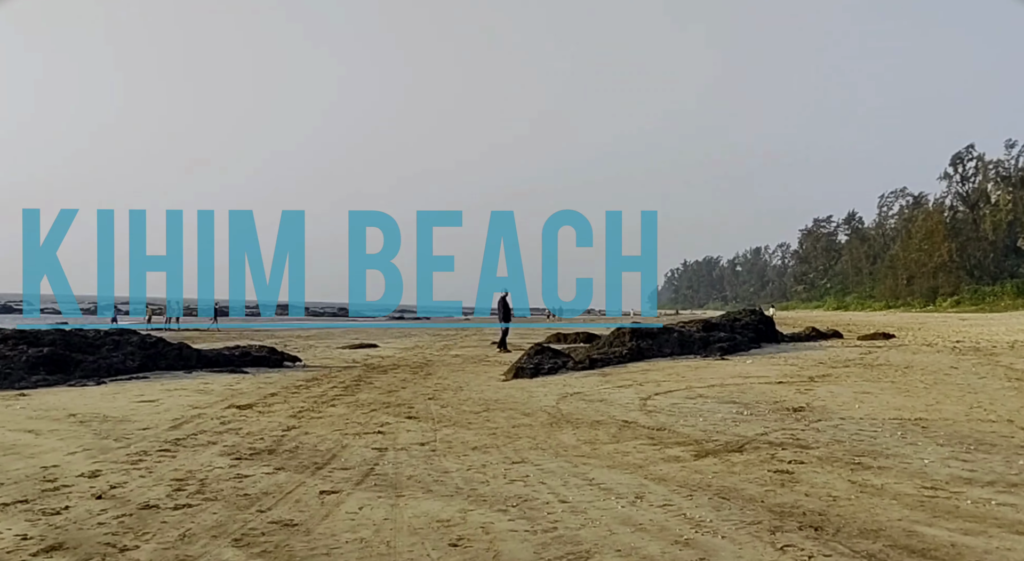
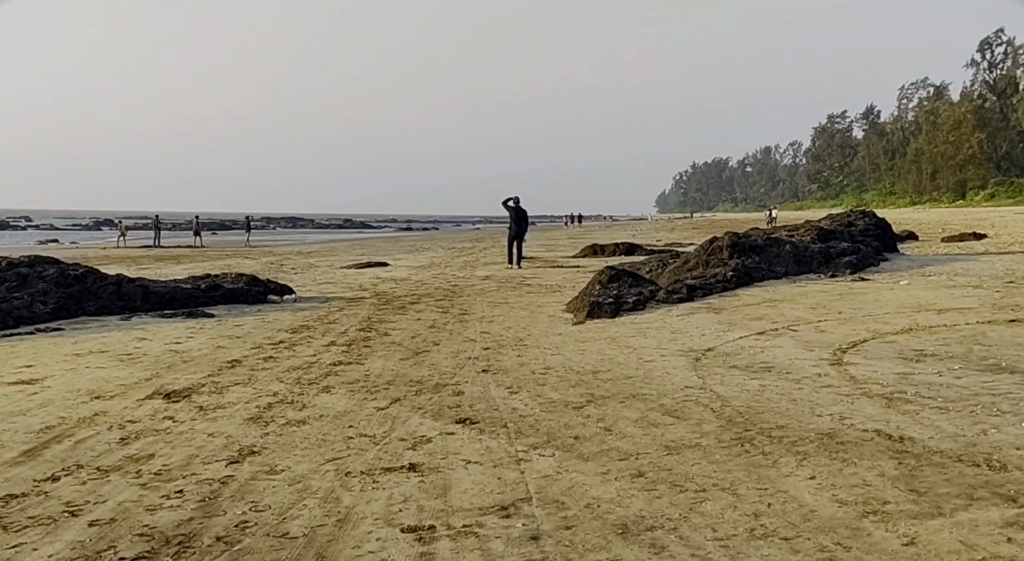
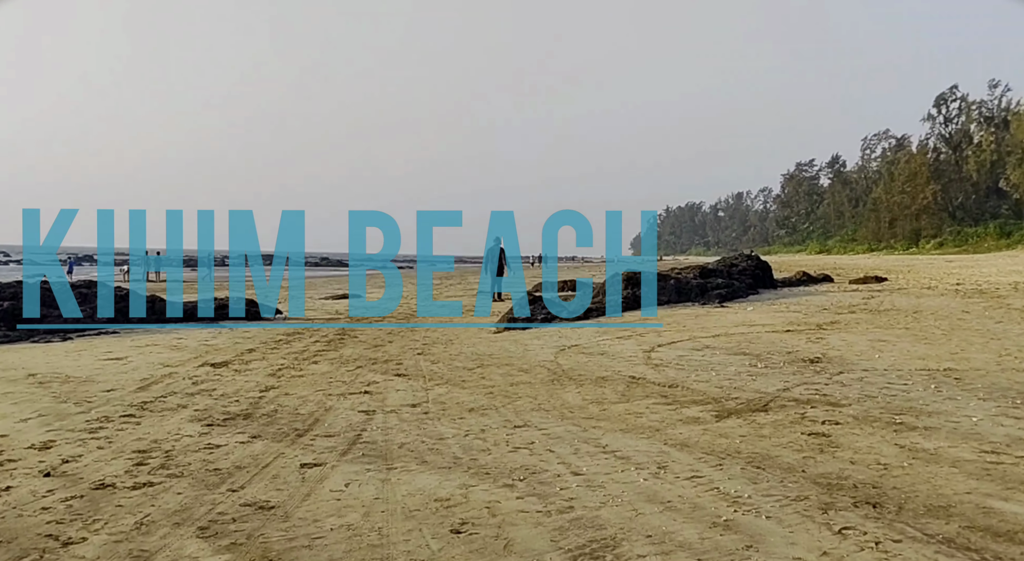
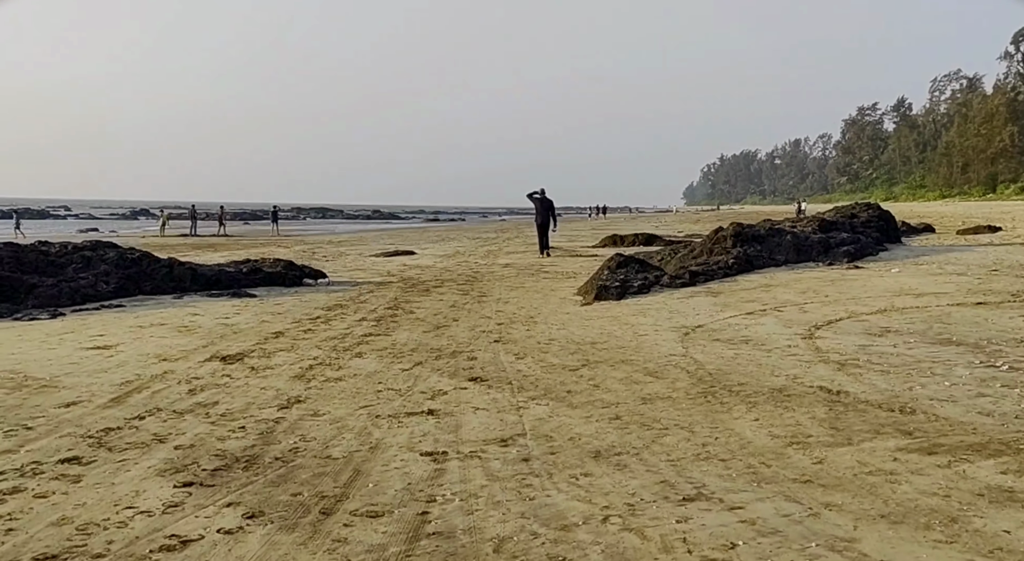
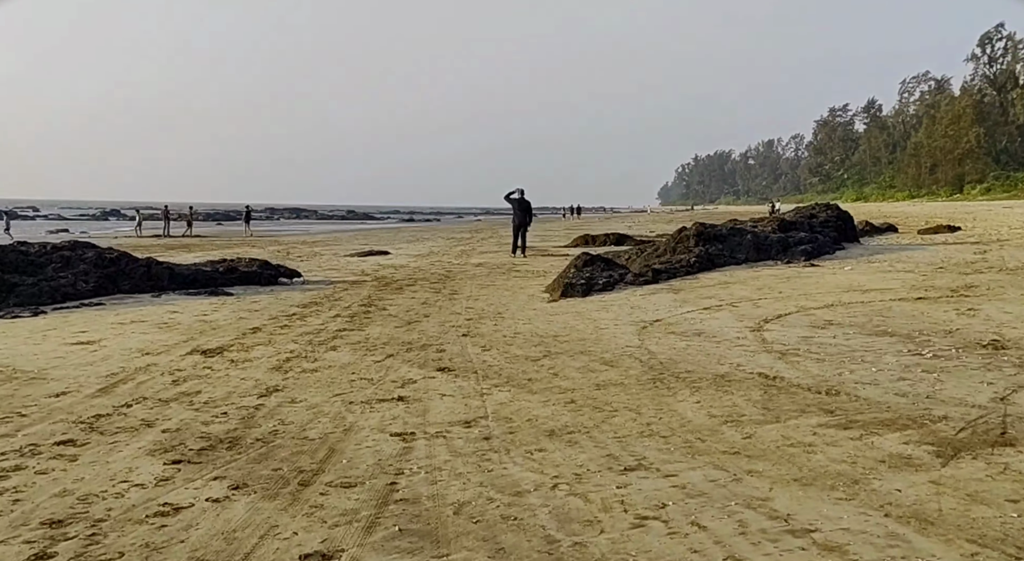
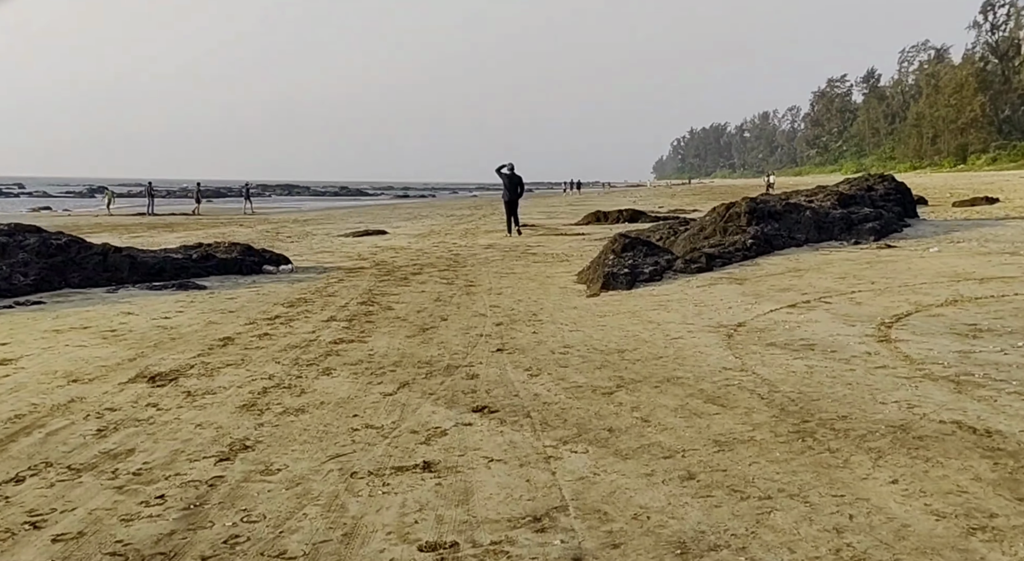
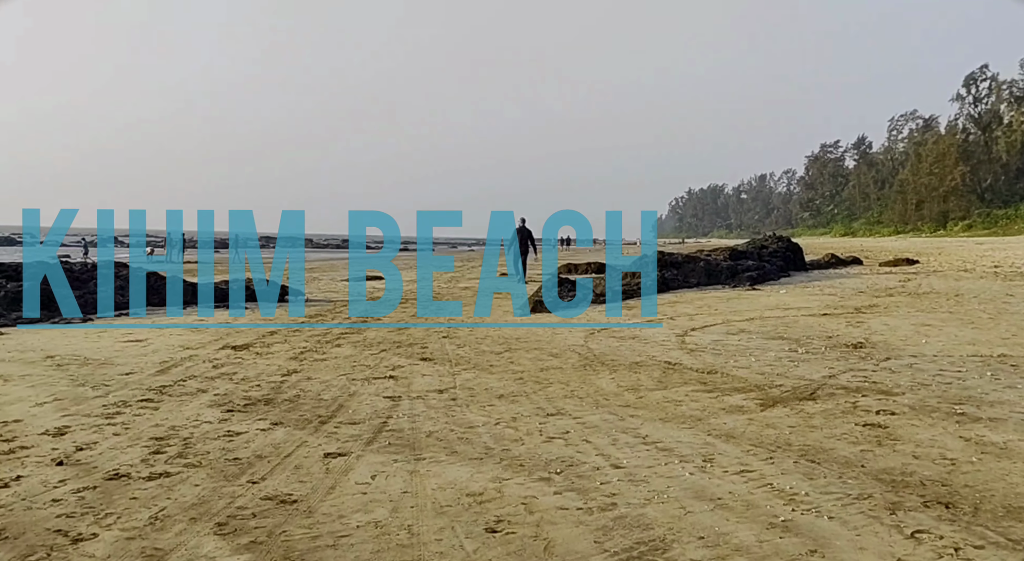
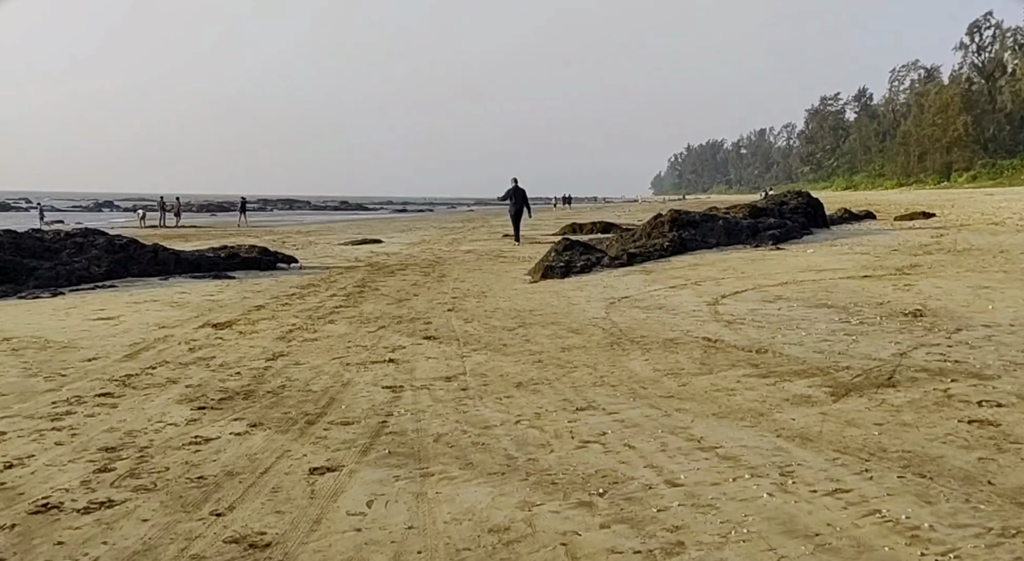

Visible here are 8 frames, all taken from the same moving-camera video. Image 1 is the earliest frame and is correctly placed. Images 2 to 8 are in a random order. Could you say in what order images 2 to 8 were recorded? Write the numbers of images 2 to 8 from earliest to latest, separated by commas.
3, 7, 8, 5, 4, 2, 6
